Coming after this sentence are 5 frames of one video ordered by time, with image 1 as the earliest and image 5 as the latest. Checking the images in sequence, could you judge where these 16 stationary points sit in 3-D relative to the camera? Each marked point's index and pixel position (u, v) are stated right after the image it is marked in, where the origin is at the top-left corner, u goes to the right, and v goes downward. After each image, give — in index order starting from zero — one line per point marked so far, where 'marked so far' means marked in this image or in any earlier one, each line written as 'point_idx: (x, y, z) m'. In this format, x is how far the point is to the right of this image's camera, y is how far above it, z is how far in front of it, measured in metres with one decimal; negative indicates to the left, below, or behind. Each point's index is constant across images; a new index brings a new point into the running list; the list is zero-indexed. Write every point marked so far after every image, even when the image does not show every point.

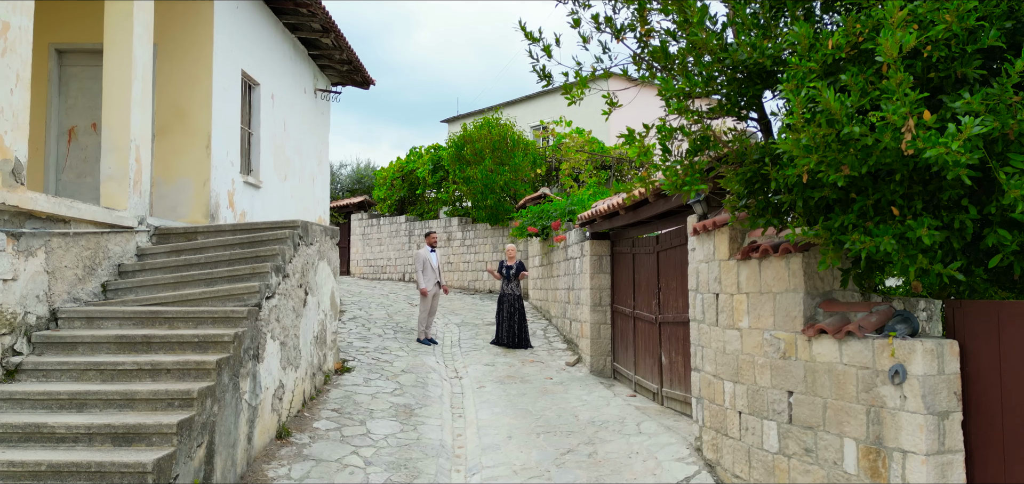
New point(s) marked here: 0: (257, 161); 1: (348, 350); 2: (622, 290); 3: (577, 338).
0: (-2.1, +0.7, +9.5) m
1: (-1.3, -0.8, +9.0) m
2: (+0.8, -0.3, +8.4) m
3: (+0.5, -0.8, +9.5) m
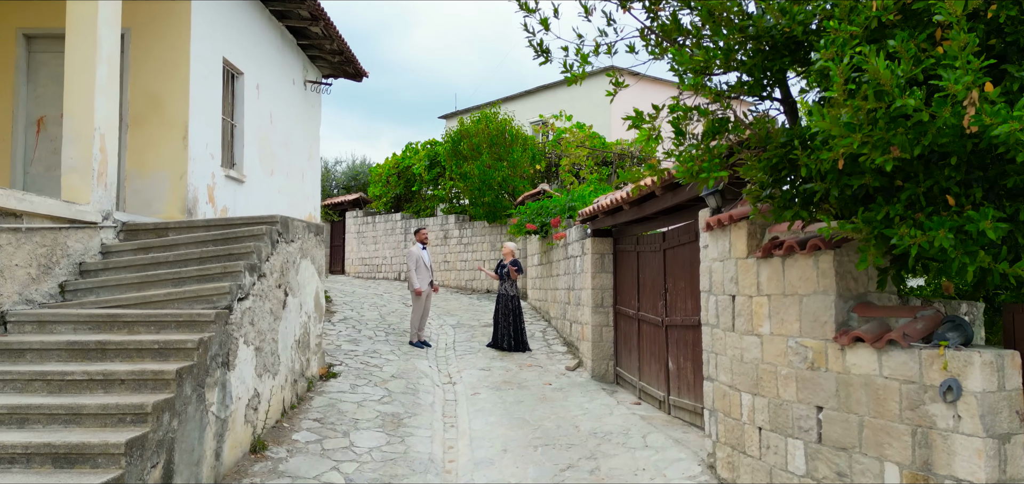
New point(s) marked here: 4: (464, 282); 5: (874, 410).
0: (-2.1, +0.7, +9.0) m
1: (-1.3, -0.8, +8.5) m
2: (+0.8, -0.3, +7.9) m
3: (+0.5, -0.8, +9.0) m
4: (-0.6, -0.5, +15.9) m
5: (+1.0, -0.5, +3.4) m
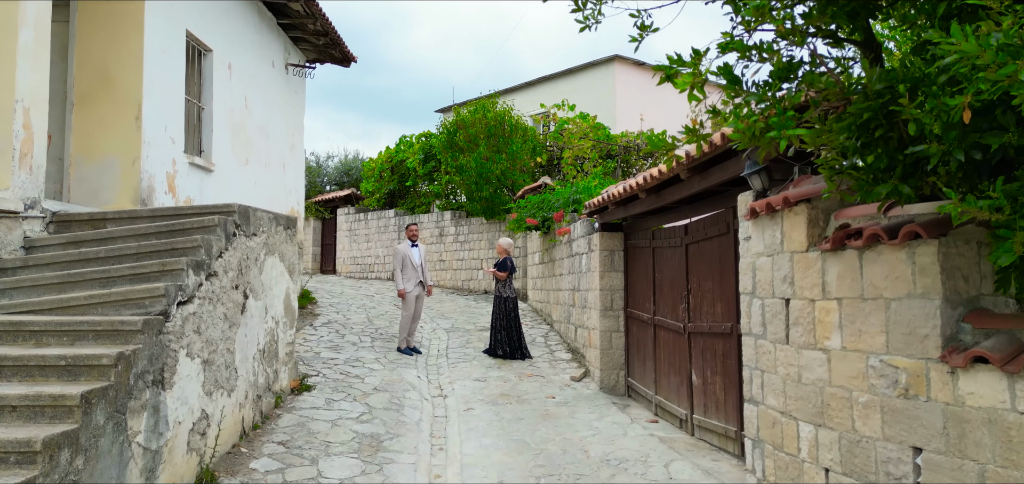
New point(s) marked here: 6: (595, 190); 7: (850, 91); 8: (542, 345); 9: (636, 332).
0: (-2.1, +0.7, +8.1) m
1: (-1.3, -0.8, +7.6) m
2: (+0.8, -0.3, +7.0) m
3: (+0.5, -0.7, +8.1) m
4: (-0.7, -0.5, +15.0) m
5: (+1.0, -0.5, +2.5) m
6: (+0.7, +0.4, +9.7) m
7: (+0.7, +0.3, +2.6) m
8: (+0.2, -0.8, +9.0) m
9: (+0.8, -0.5, +7.1) m
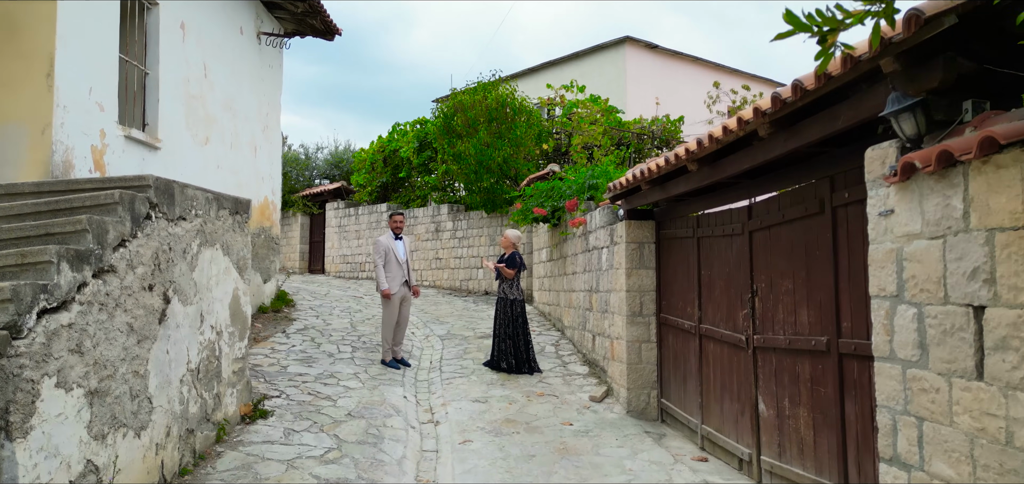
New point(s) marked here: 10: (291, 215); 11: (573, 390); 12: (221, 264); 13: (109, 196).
0: (-2.1, +0.8, +6.8) m
1: (-1.3, -0.7, +6.2) m
2: (+0.8, -0.2, +5.6) m
3: (+0.5, -0.7, +6.8) m
4: (-0.6, -0.5, +13.6) m
5: (+1.1, -0.4, +1.1) m
6: (+0.7, +0.5, +8.4) m
7: (+0.8, +0.4, +1.2) m
8: (+0.3, -0.7, +7.6) m
9: (+0.8, -0.5, +5.8) m
10: (-3.4, +0.4, +18.2) m
11: (+0.3, -0.8, +6.5) m
12: (-1.2, -0.1, +4.9) m
13: (-1.2, +0.1, +3.6) m
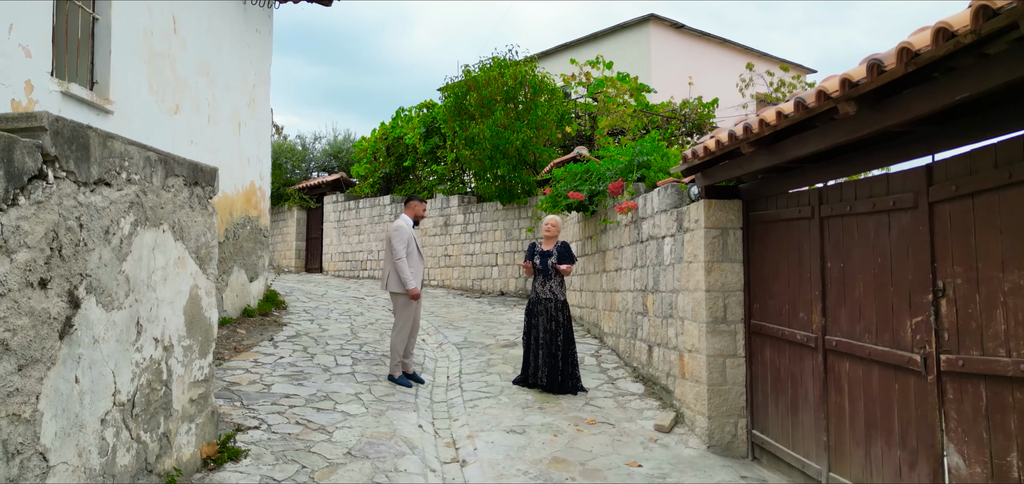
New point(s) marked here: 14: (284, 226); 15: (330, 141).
0: (-1.9, +0.8, +5.4) m
1: (-1.1, -0.7, +4.9) m
2: (+1.0, -0.2, +4.3) m
3: (+0.7, -0.6, +5.4) m
4: (-0.4, -0.4, +12.3) m
5: (+1.3, -0.3, -0.3) m
6: (+0.9, +0.5, +7.0) m
7: (+1.0, +0.4, -0.1) m
8: (+0.5, -0.7, +6.3) m
9: (+1.0, -0.4, +4.4) m
10: (-3.3, +0.5, +16.9) m
11: (+0.5, -0.8, +5.2) m
12: (-1.0, 0.0, +3.5) m
13: (-1.1, +0.2, +2.3) m
14: (-3.3, +0.2, +17.0) m
15: (-3.0, +1.7, +19.6) m
